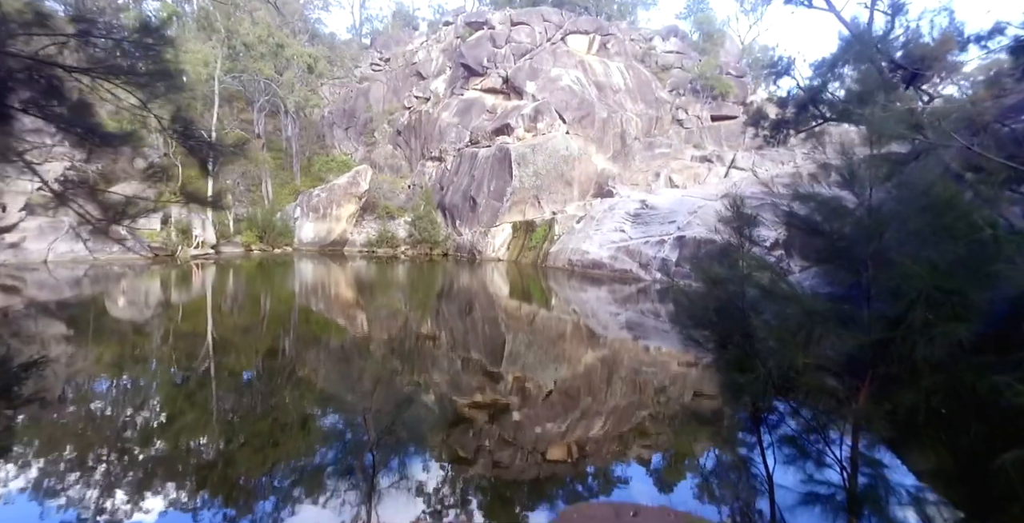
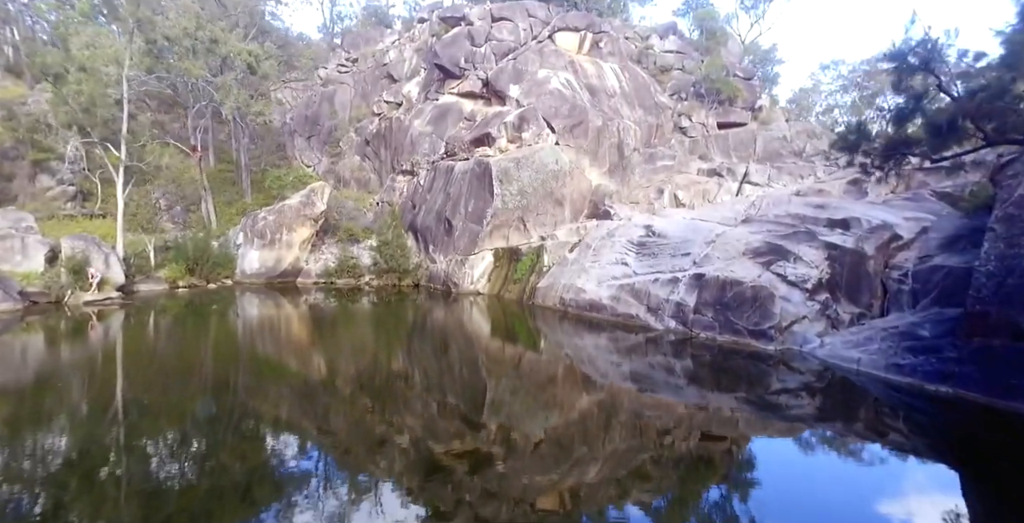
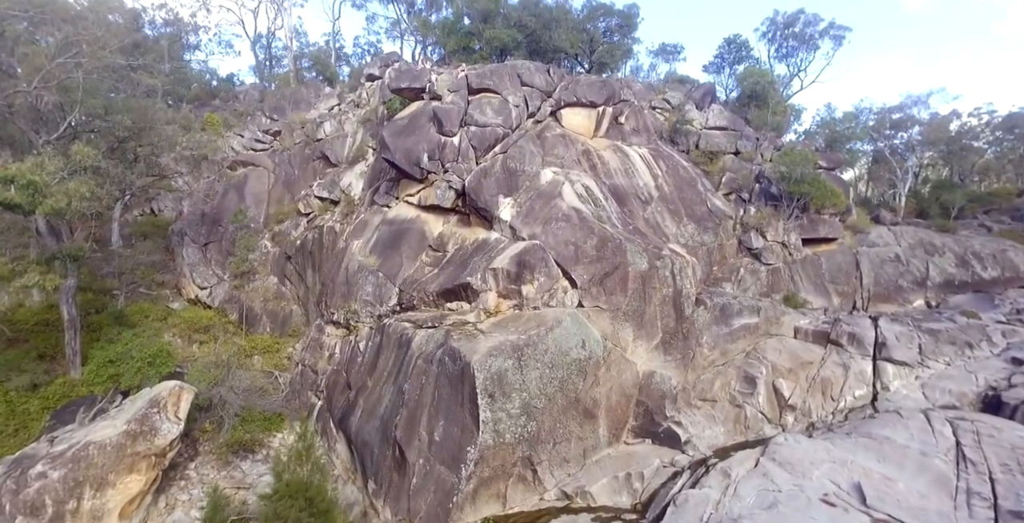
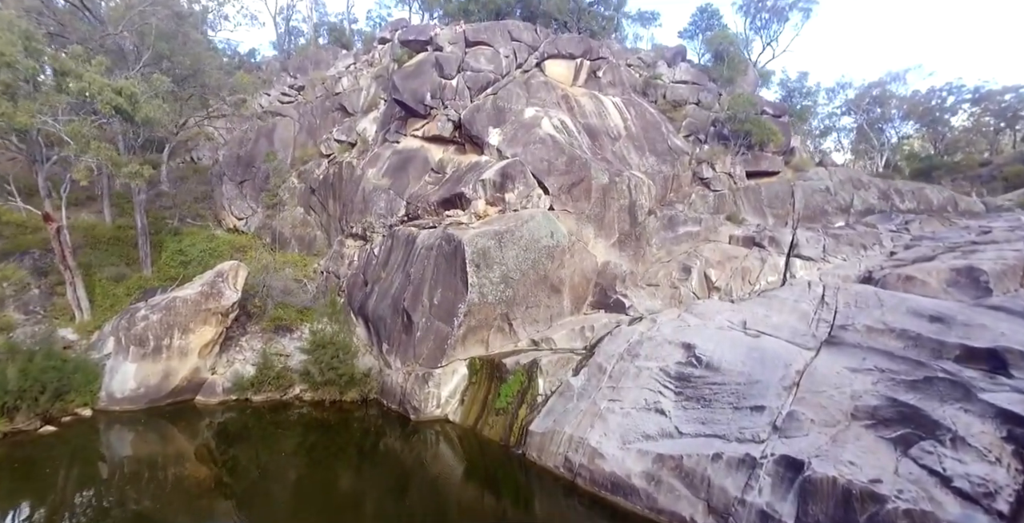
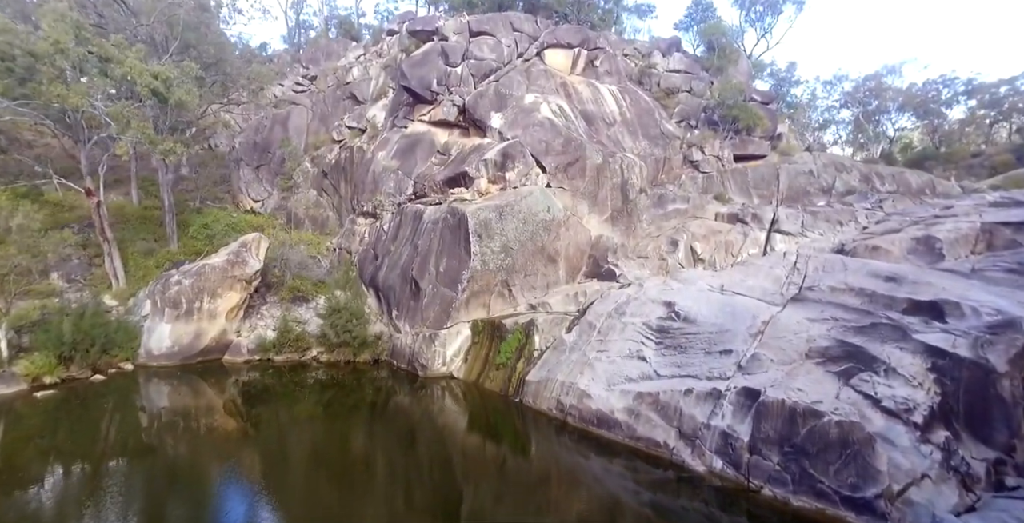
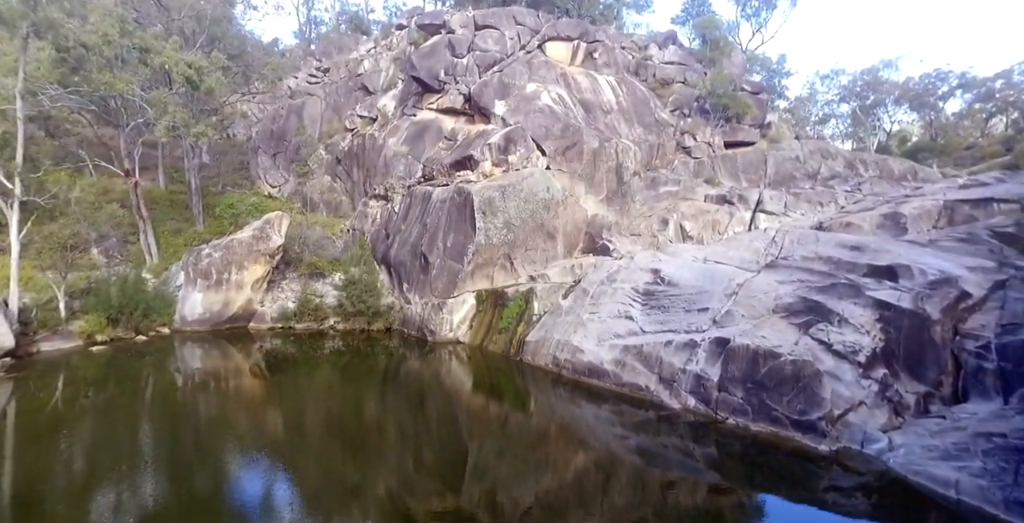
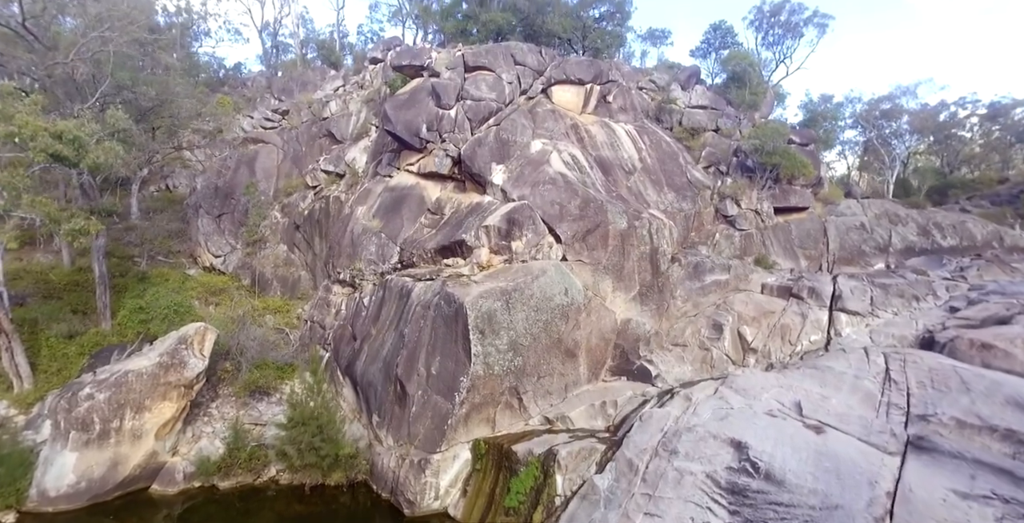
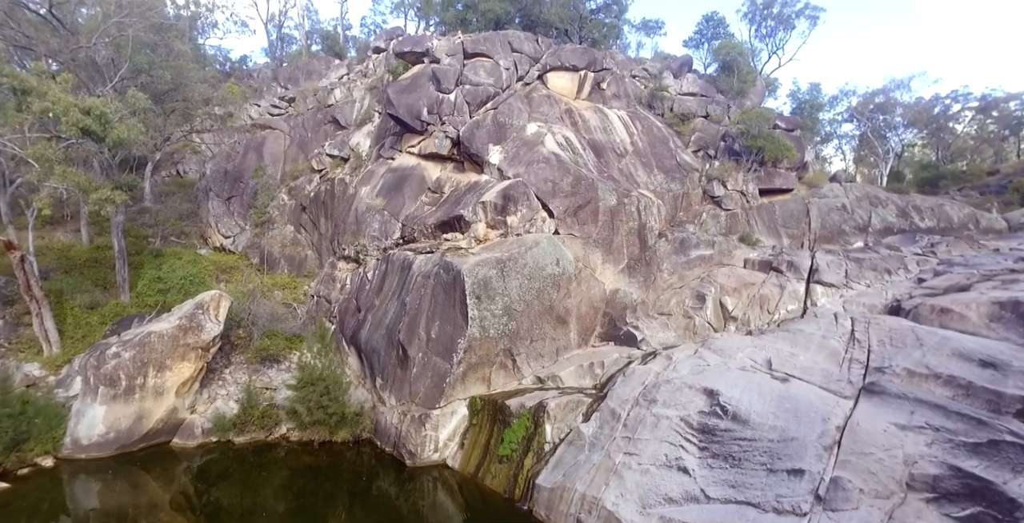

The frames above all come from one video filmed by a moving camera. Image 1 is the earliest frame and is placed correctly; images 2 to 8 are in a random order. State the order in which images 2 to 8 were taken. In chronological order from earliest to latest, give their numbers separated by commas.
2, 6, 5, 4, 8, 7, 3
